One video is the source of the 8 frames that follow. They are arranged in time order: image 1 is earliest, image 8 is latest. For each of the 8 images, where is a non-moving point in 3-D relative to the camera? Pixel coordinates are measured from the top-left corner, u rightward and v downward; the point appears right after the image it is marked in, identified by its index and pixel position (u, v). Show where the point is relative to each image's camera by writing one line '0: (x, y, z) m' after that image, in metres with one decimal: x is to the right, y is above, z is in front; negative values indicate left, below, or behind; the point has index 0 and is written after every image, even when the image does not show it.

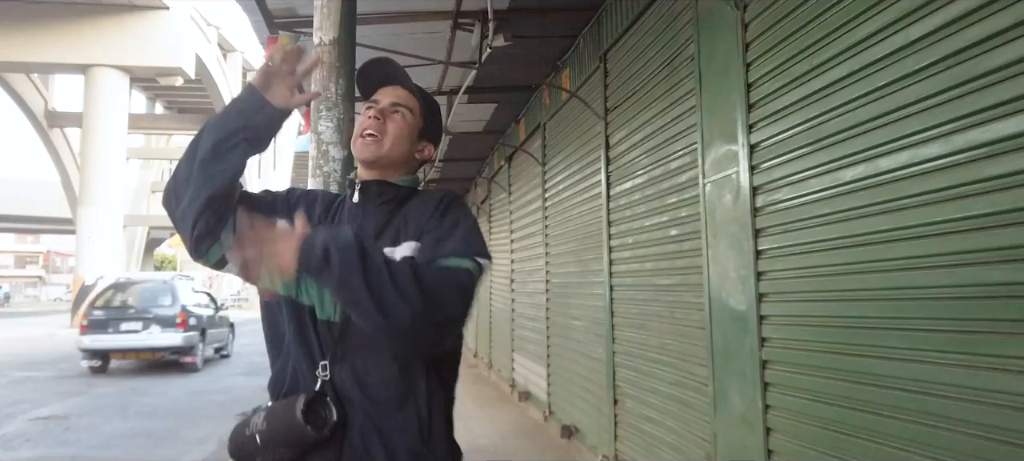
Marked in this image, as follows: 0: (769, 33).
0: (+1.0, +0.7, +2.9) m
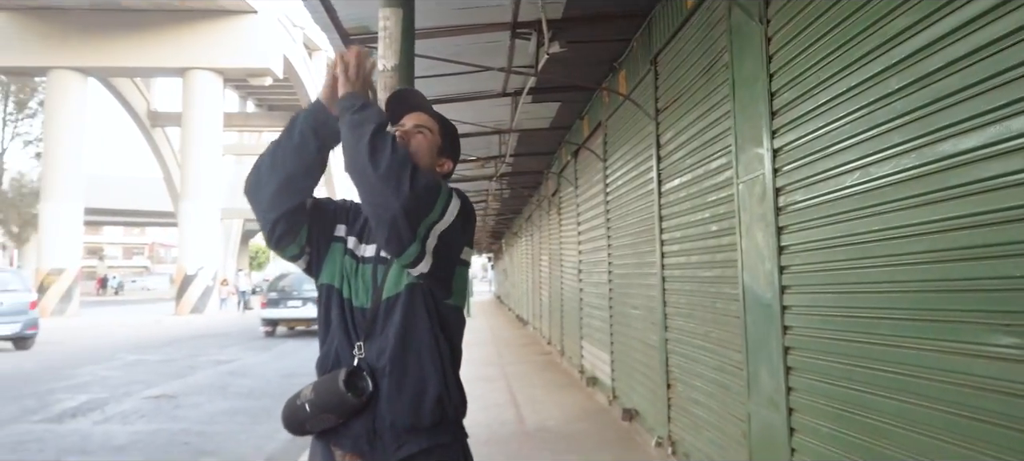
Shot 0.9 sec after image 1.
0: (+1.1, +0.7, +3.2) m
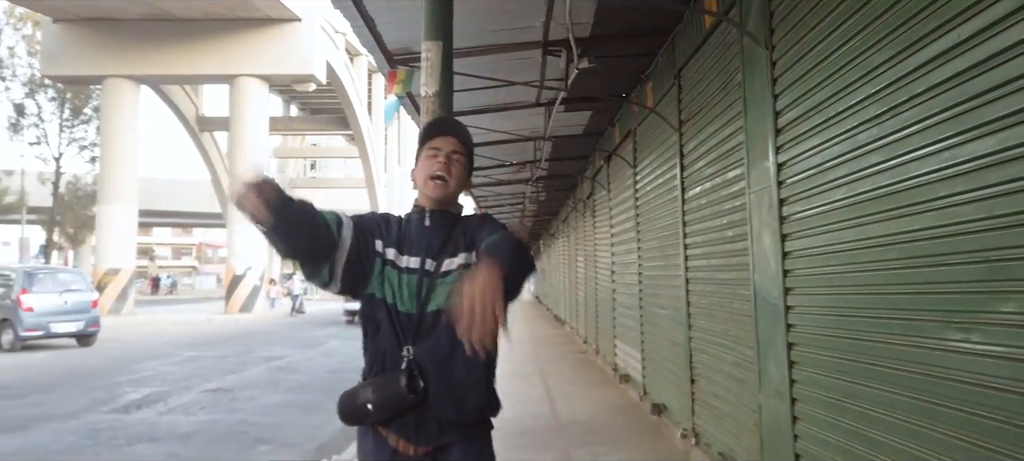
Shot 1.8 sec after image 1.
0: (+1.2, +0.7, +3.5) m
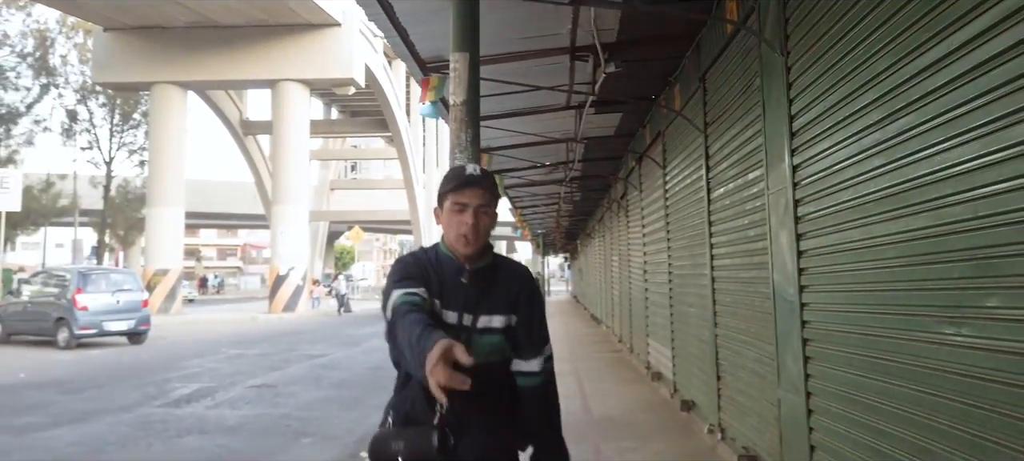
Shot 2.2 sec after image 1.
0: (+1.3, +0.7, +3.6) m
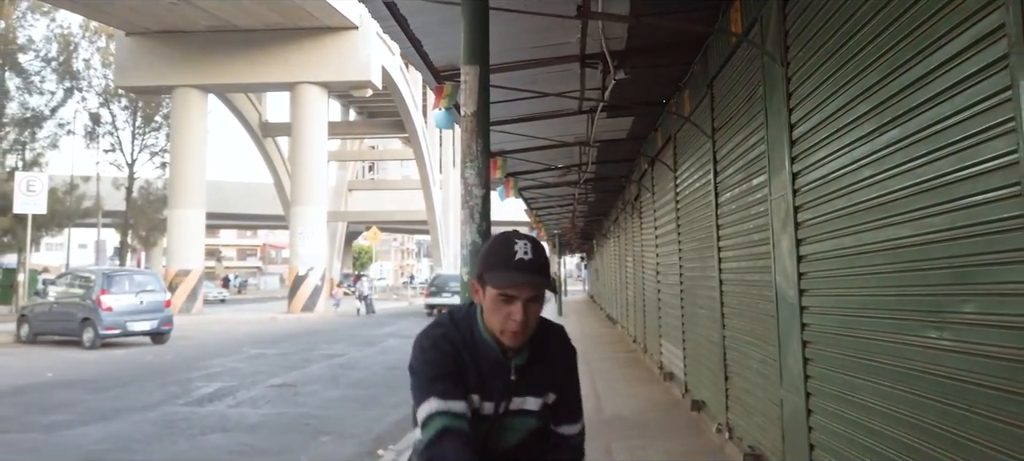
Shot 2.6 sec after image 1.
0: (+1.4, +0.7, +3.7) m
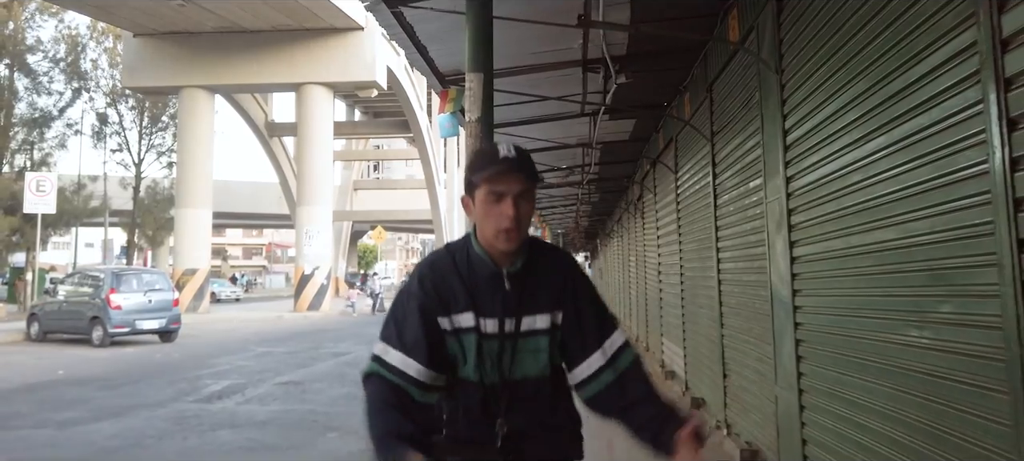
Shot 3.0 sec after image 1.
0: (+1.4, +0.7, +3.9) m
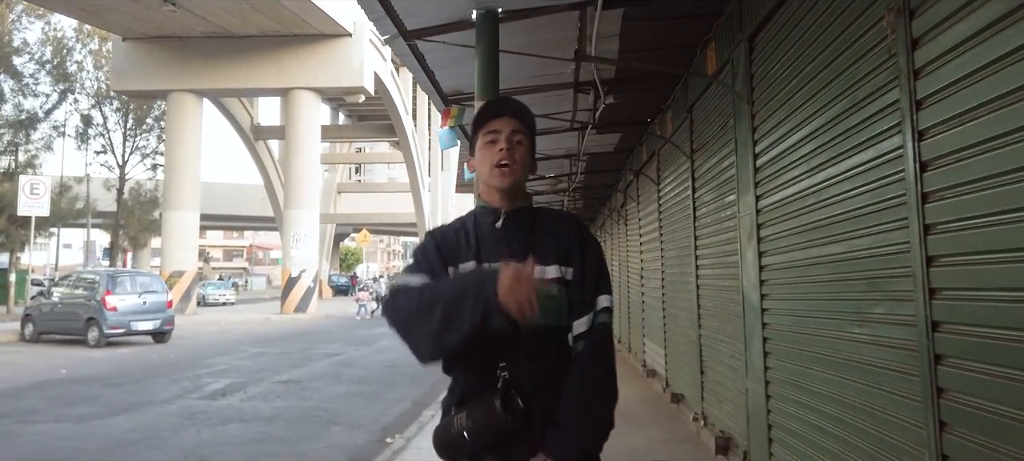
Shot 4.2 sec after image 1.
0: (+1.4, +0.6, +4.4) m
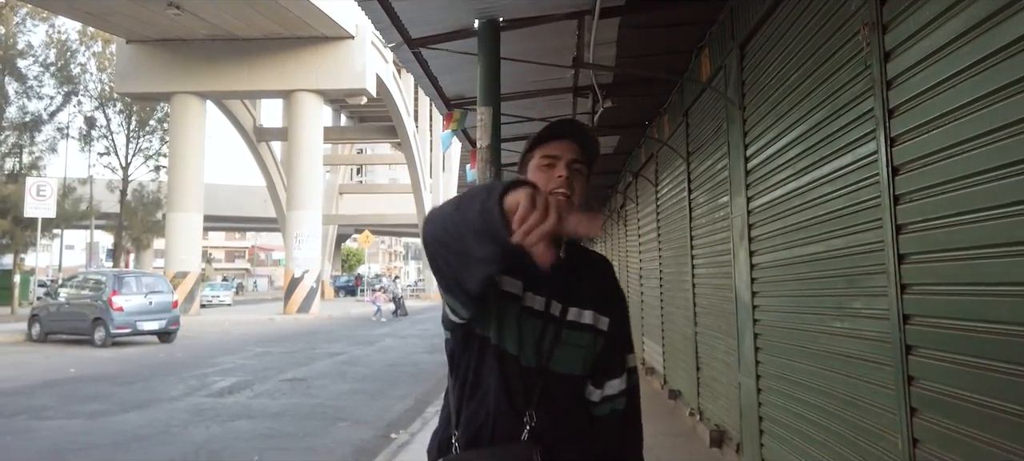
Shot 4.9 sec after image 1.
0: (+1.4, +0.6, +4.6) m
